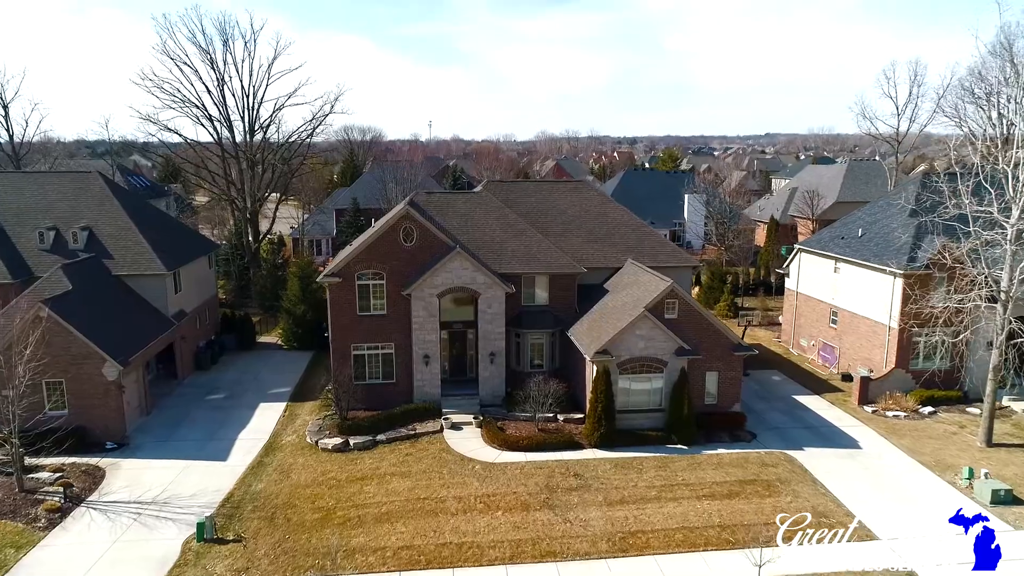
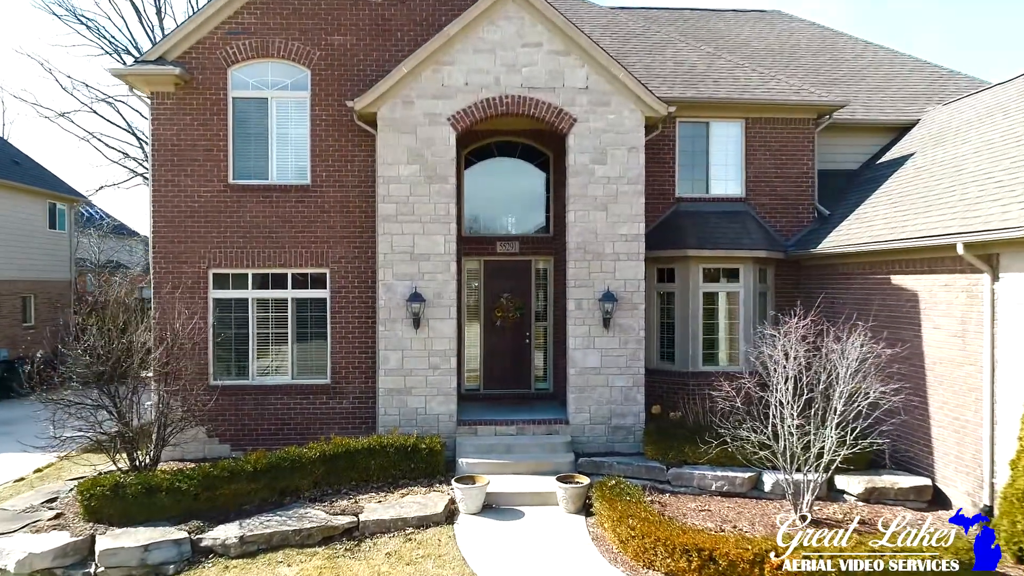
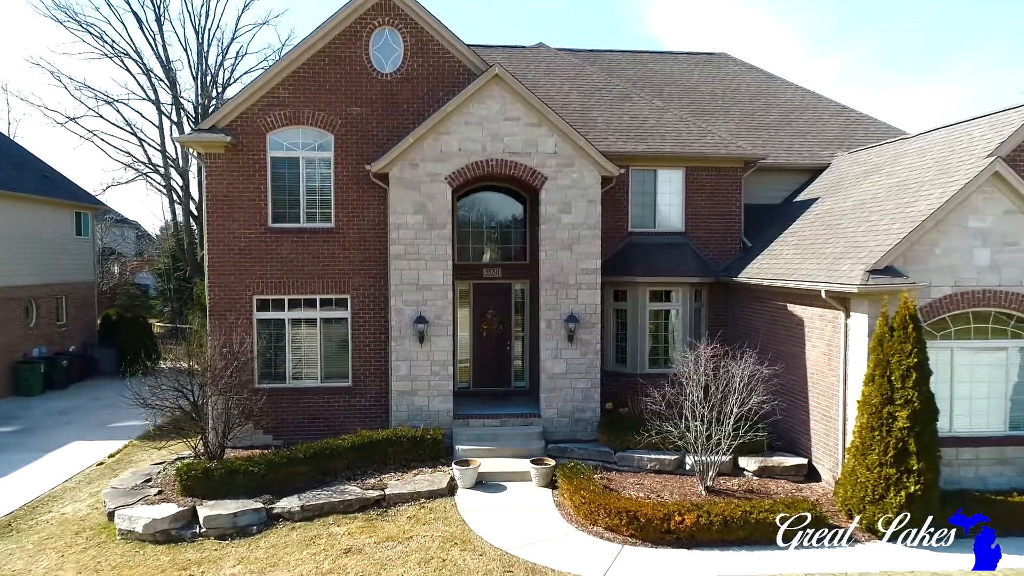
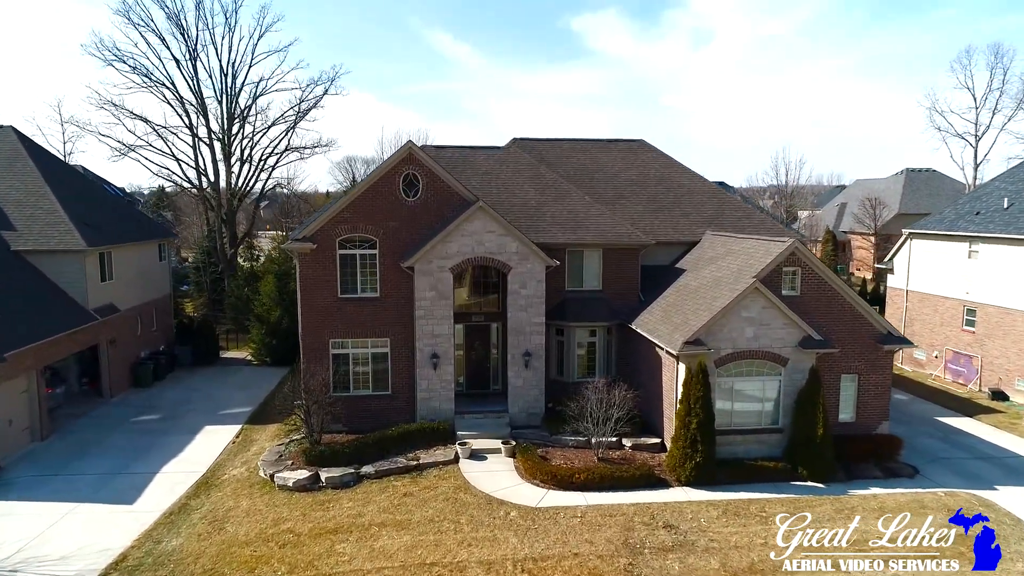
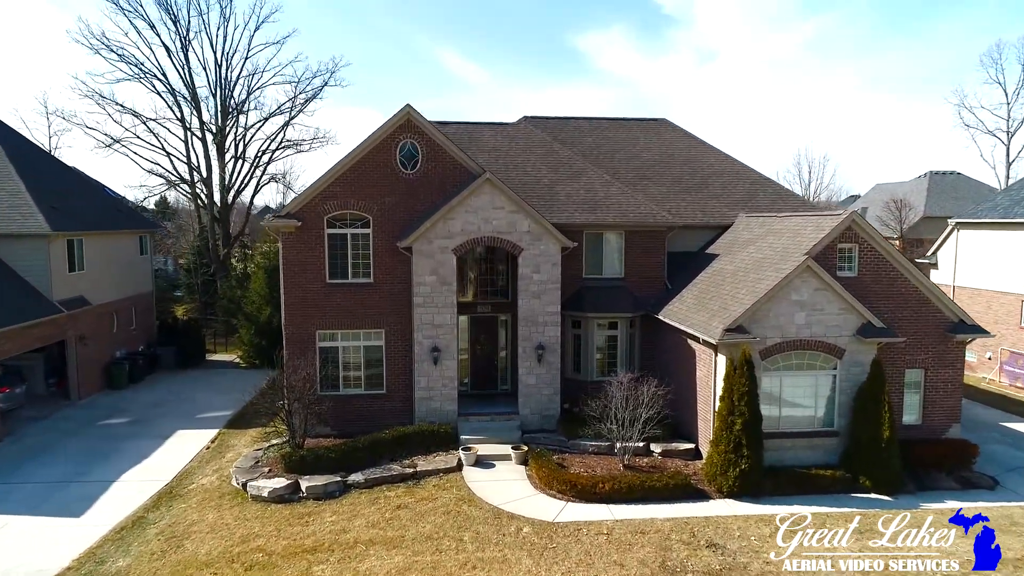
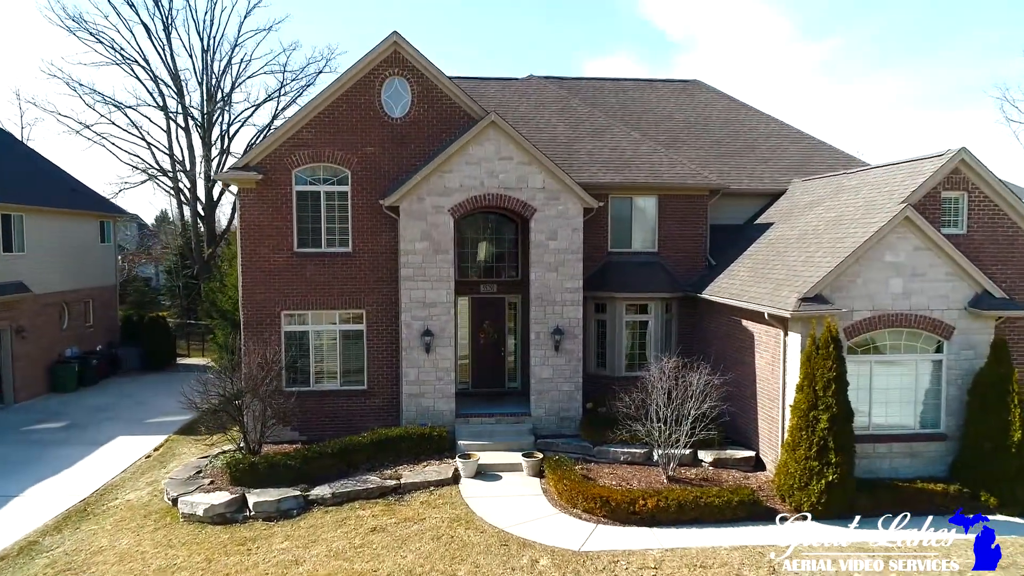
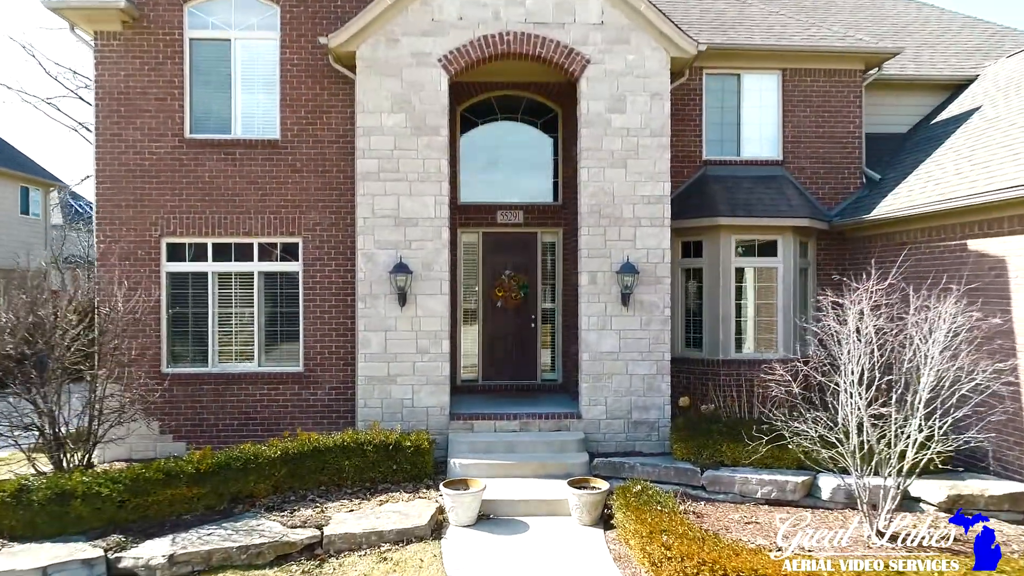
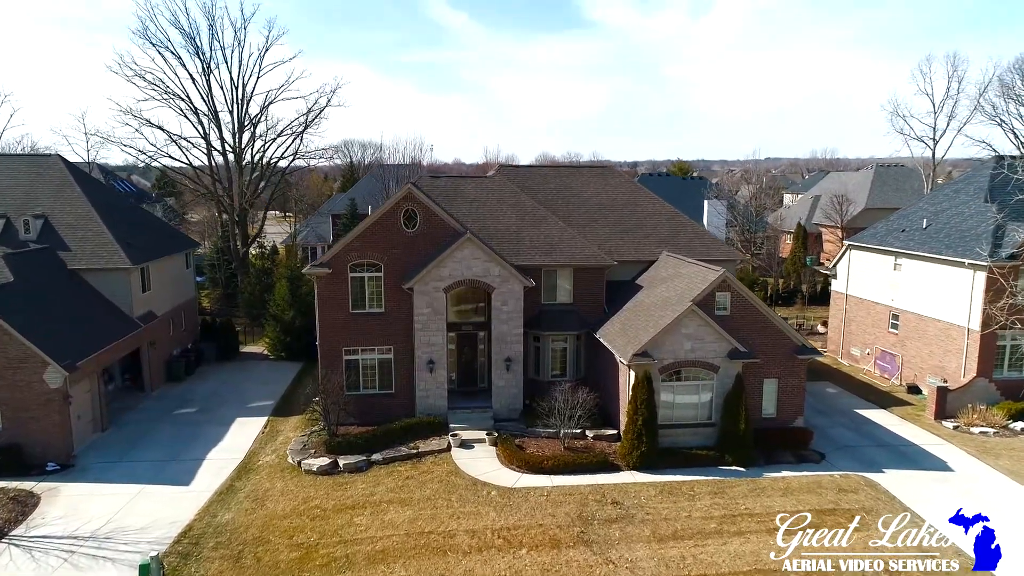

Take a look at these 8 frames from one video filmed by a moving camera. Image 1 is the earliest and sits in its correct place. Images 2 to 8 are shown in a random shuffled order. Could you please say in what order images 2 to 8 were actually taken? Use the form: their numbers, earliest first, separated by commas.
8, 4, 5, 6, 3, 2, 7
